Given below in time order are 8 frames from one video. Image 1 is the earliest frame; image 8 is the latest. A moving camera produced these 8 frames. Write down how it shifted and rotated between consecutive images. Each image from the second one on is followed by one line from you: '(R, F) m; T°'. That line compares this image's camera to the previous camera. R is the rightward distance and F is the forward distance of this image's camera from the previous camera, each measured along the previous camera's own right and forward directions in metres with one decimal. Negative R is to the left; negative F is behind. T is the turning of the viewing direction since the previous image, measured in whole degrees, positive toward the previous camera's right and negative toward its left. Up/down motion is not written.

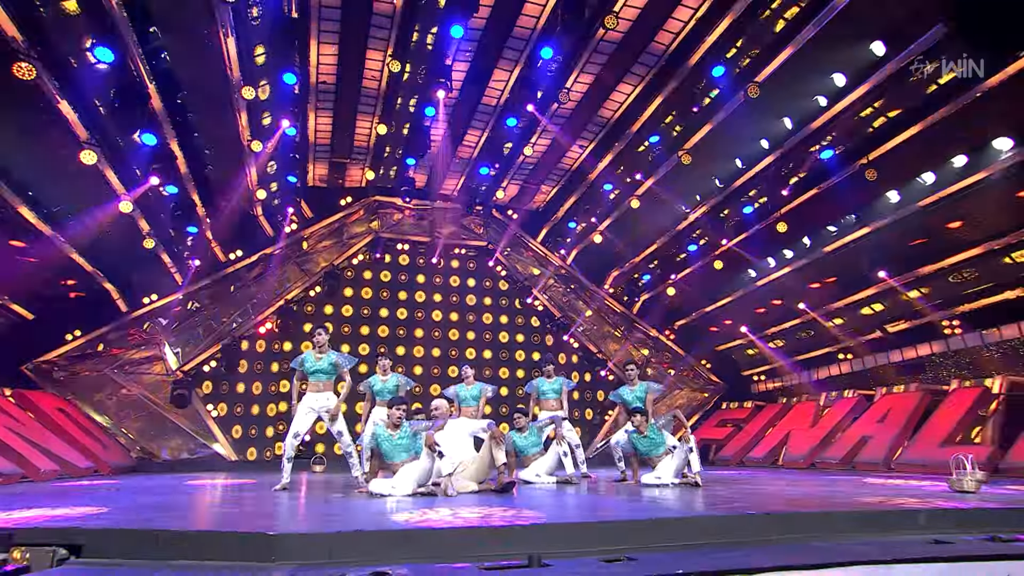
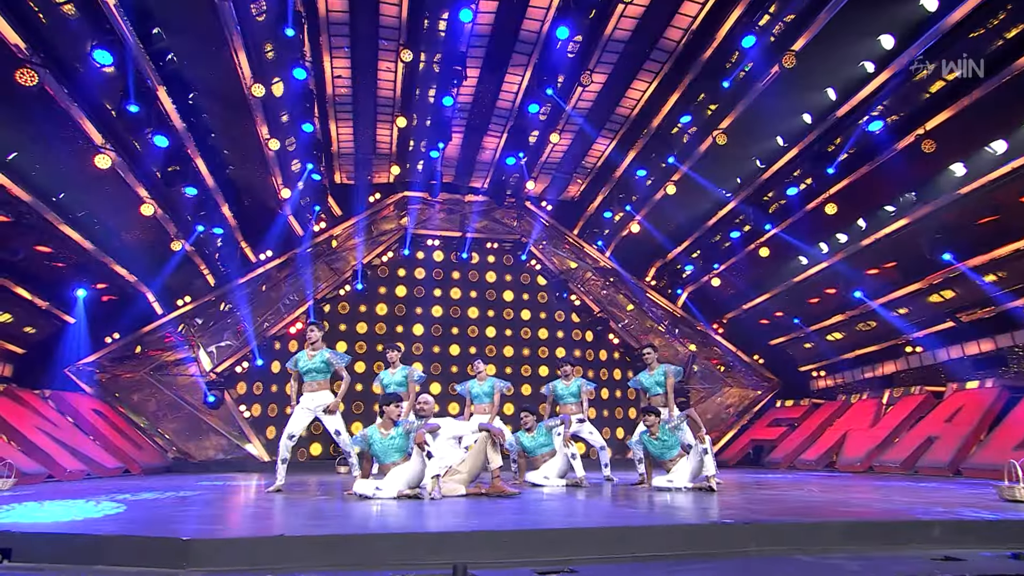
(+0.9, +0.6) m; -6°
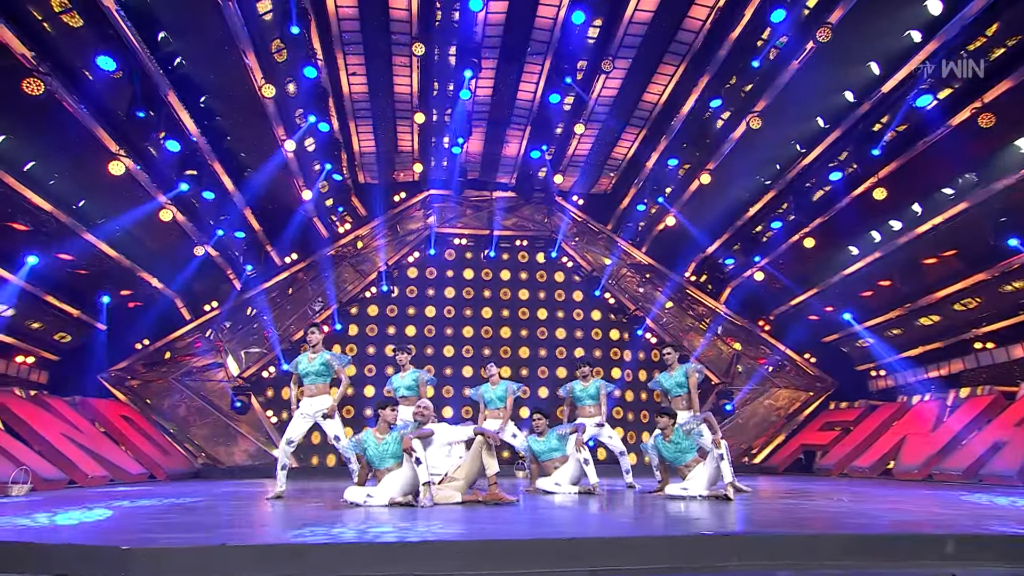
(+0.7, +0.6) m; -5°
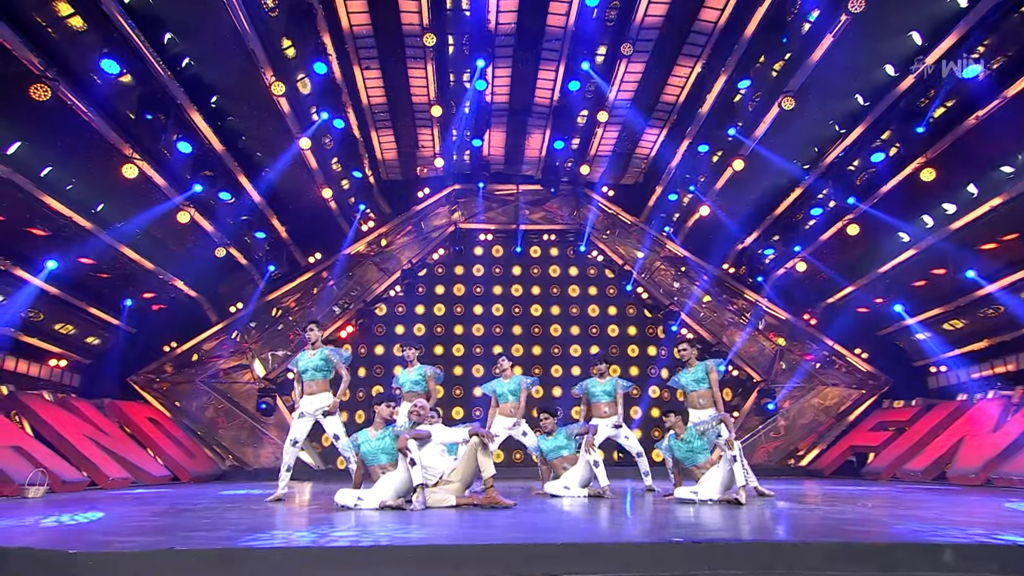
(+0.6, +0.5) m; -5°
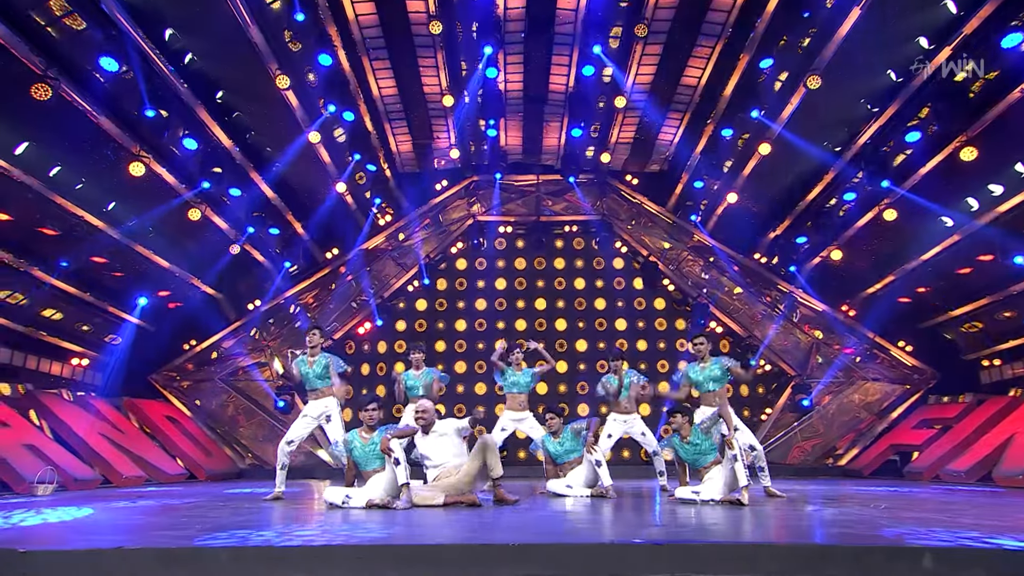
(+0.5, +0.4) m; -4°
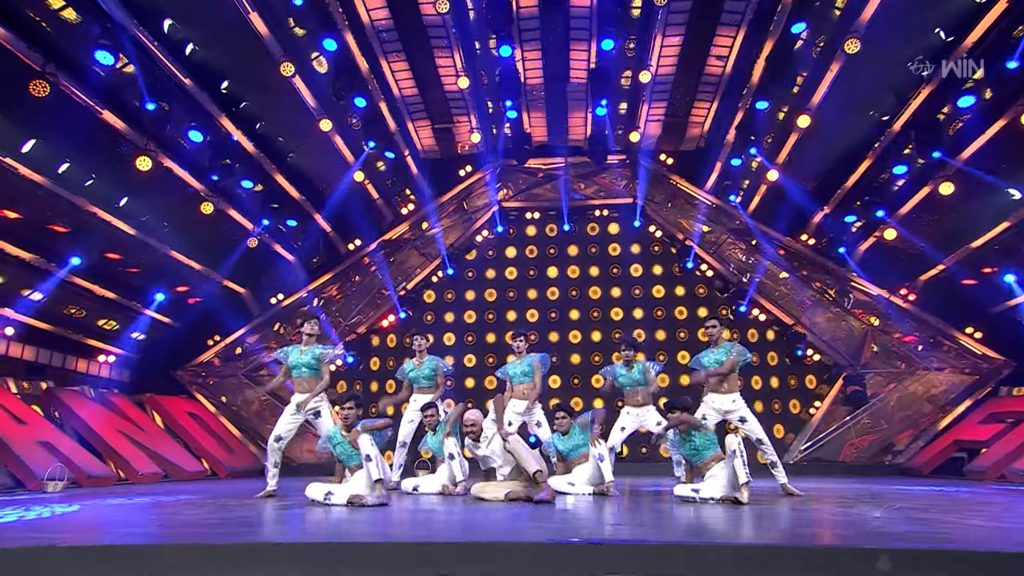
(+0.7, +0.6) m; -5°
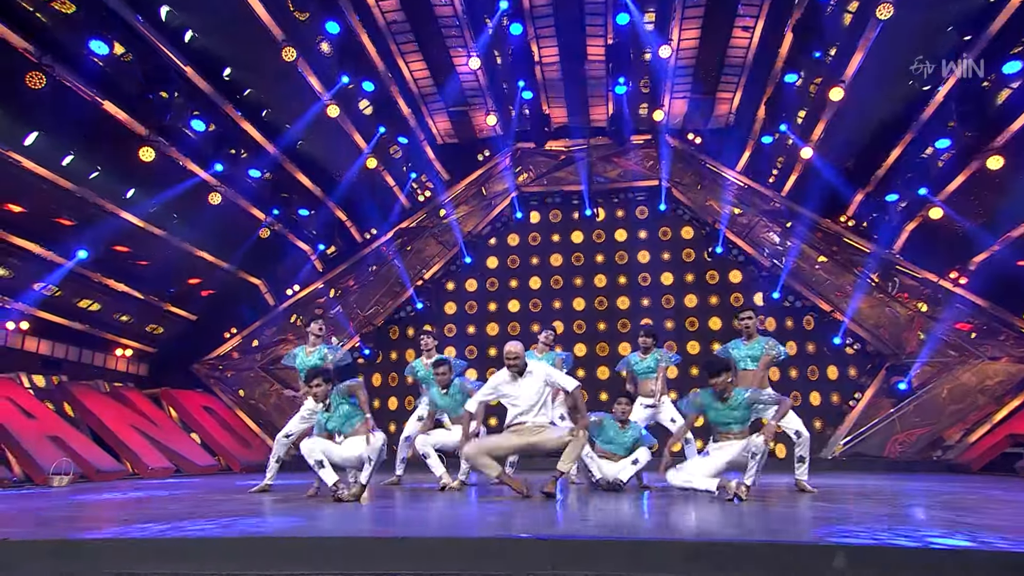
(+0.5, +0.5) m; -4°
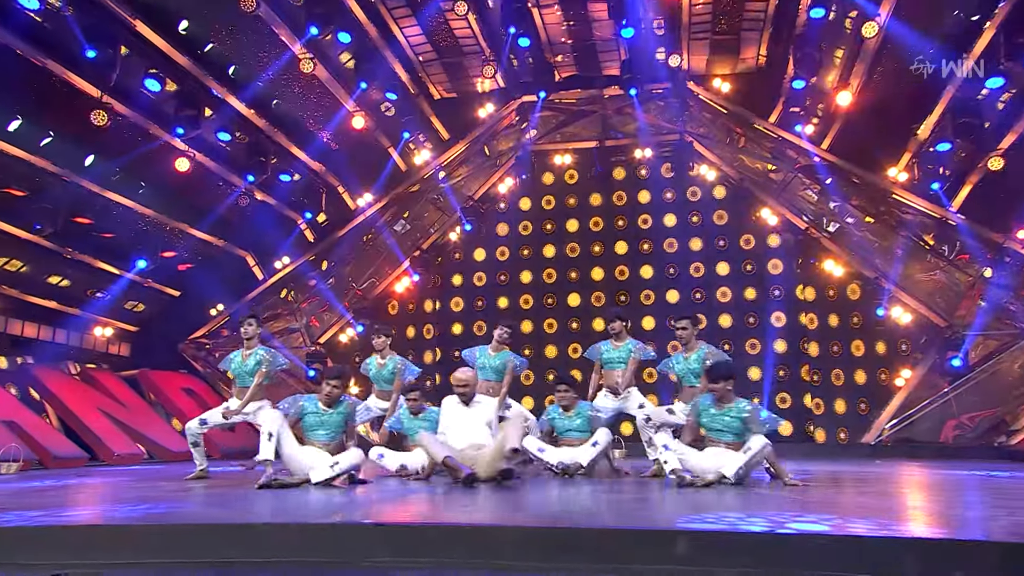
(+0.9, +1.3) m; -4°
